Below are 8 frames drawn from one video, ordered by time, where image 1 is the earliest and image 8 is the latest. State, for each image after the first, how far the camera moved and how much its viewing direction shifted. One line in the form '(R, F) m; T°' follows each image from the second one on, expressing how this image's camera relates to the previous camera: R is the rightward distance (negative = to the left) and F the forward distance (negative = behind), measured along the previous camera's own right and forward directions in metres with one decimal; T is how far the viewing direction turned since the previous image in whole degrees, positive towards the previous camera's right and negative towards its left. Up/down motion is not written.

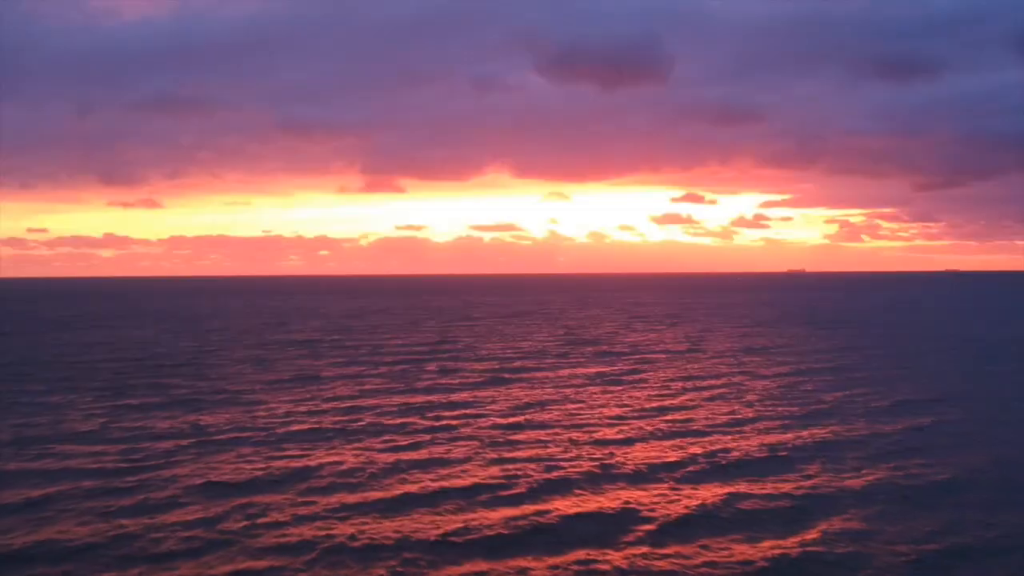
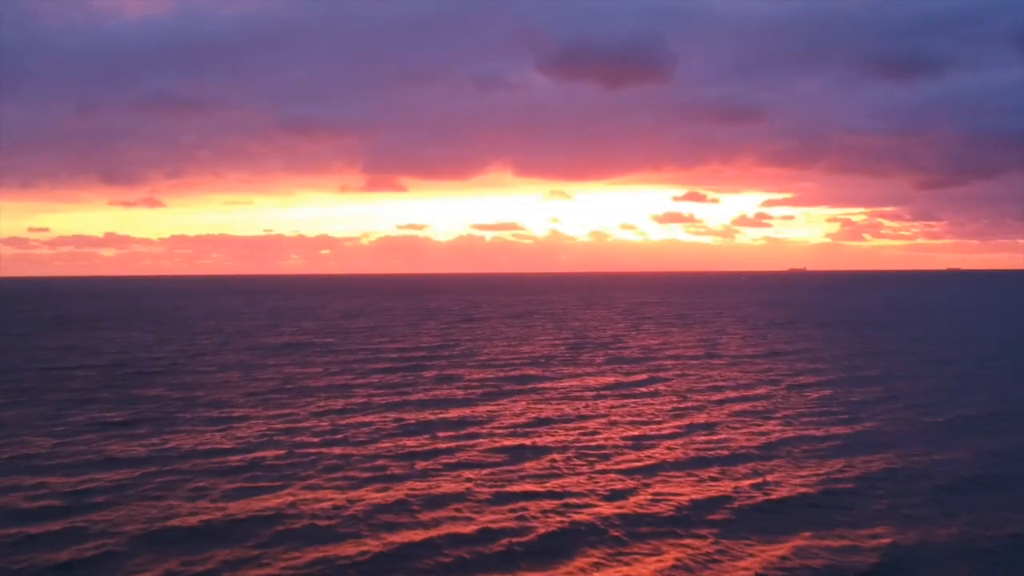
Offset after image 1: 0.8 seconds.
(-0.2, +3.0) m; 0°
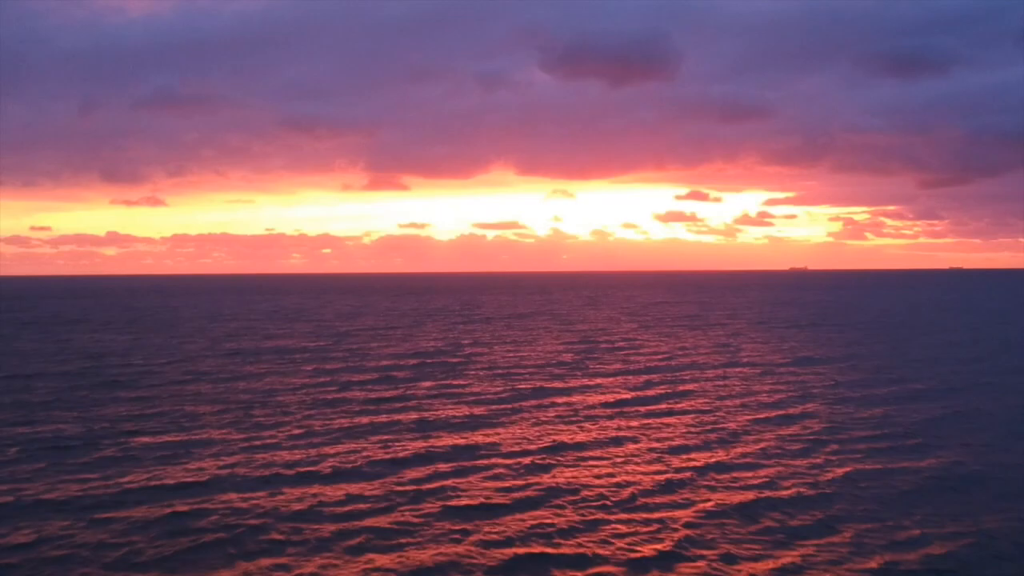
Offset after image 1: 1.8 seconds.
(-0.2, +3.9) m; 0°
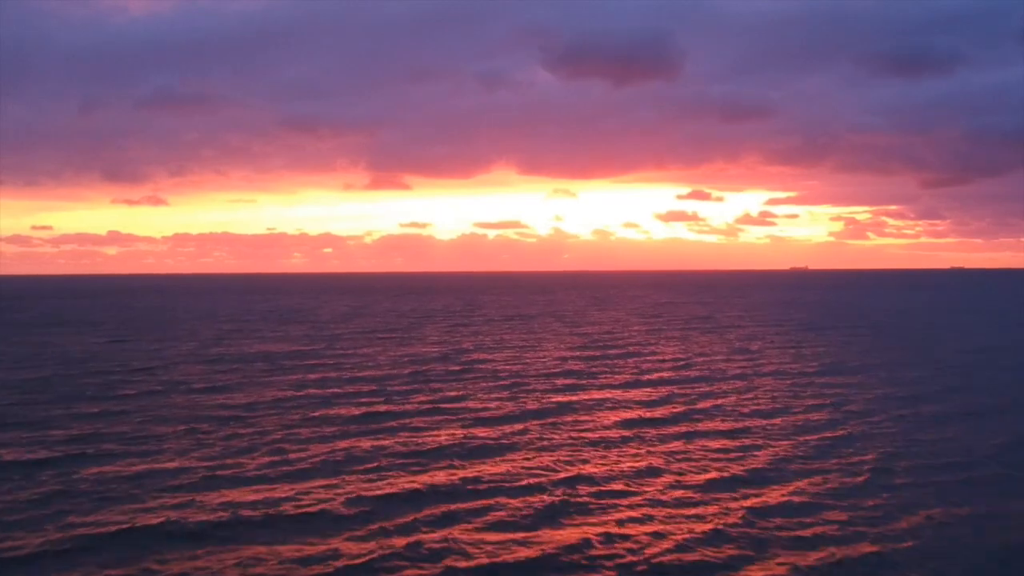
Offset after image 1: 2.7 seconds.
(-0.1, +2.9) m; 0°
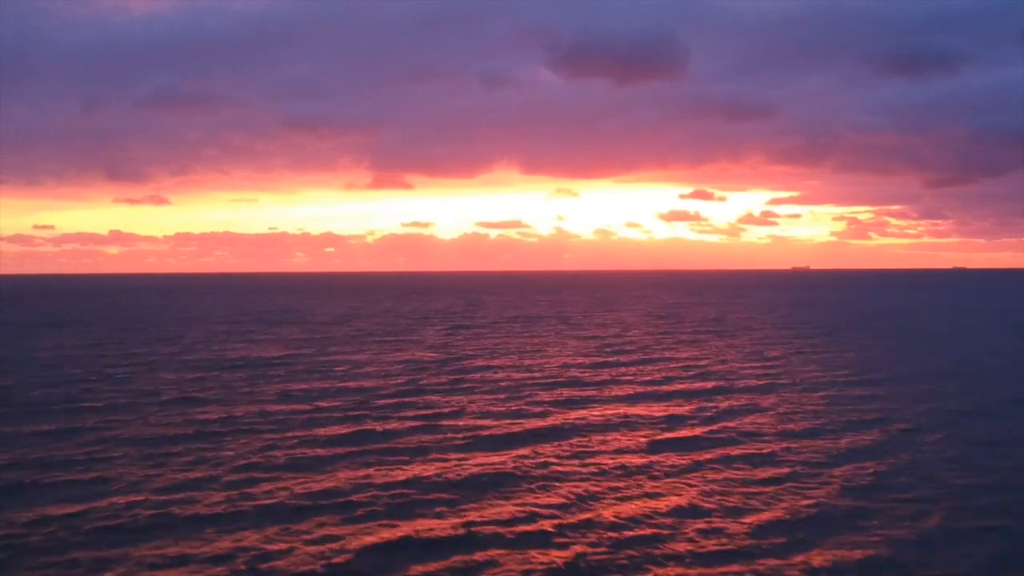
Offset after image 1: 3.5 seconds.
(-0.1, +3.1) m; 0°
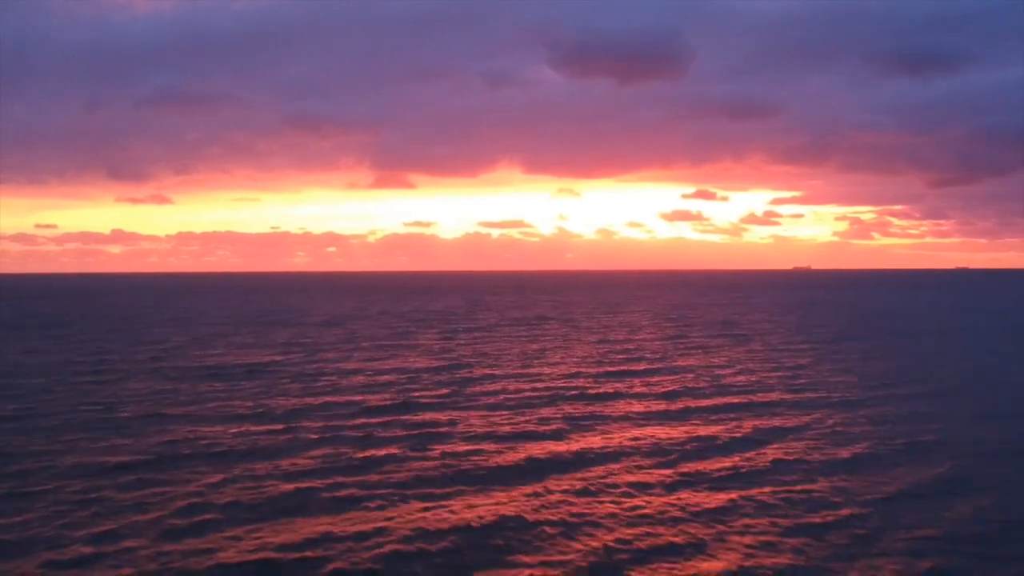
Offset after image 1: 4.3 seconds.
(0.0, +3.5) m; 0°
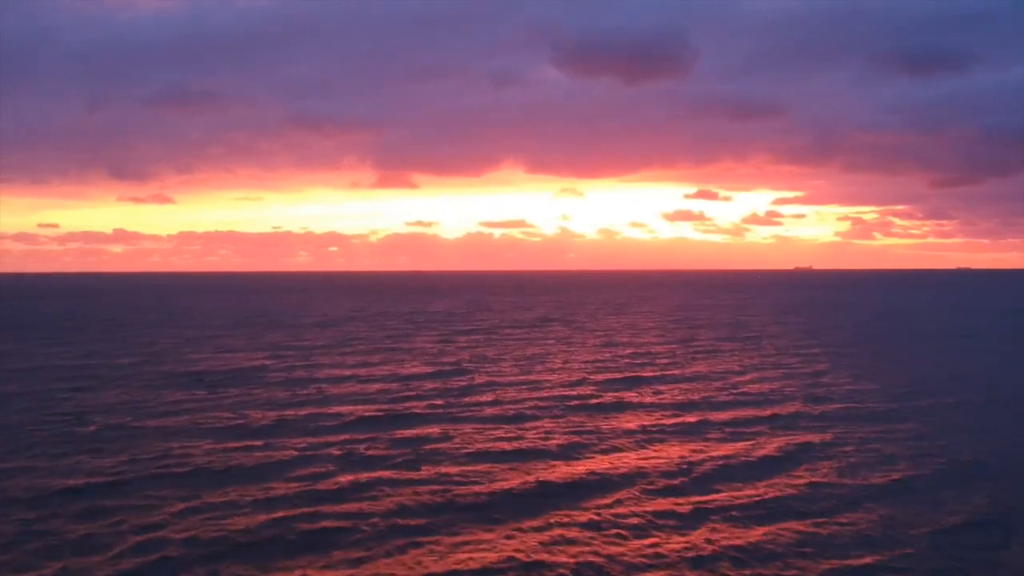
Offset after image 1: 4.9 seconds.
(0.0, +2.6) m; 0°
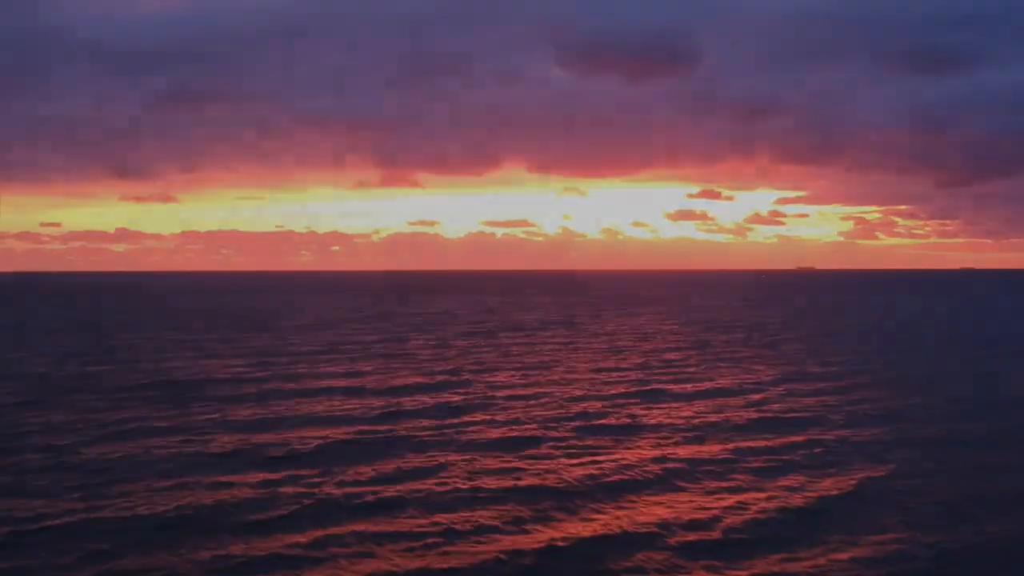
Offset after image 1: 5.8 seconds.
(0.0, +2.8) m; 0°
